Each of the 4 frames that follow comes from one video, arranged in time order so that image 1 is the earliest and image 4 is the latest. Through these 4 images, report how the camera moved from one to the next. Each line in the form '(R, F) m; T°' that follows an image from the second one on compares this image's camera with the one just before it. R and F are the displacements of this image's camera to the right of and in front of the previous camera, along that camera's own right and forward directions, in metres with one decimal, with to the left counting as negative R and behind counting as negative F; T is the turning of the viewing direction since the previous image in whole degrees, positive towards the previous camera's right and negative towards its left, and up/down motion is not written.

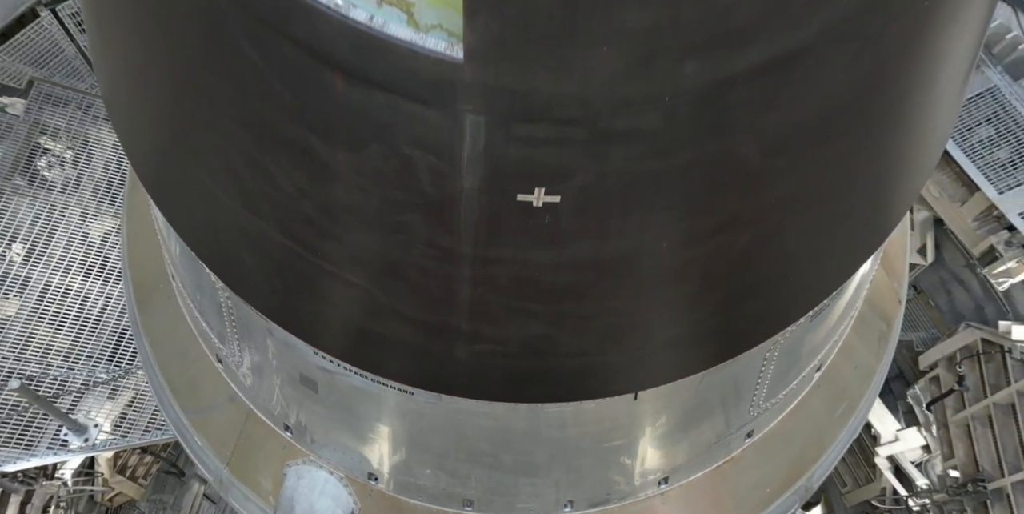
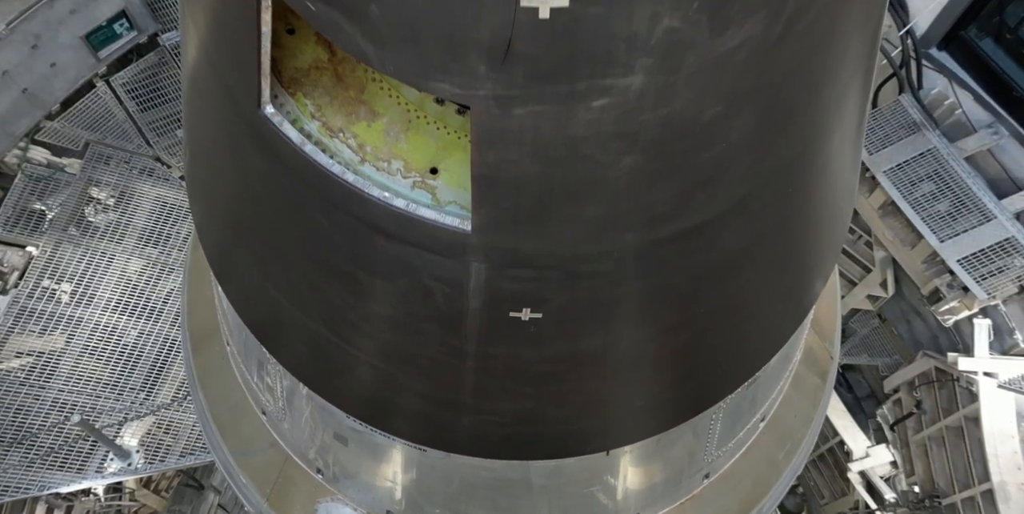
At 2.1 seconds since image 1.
(0.0, -0.8) m; 0°
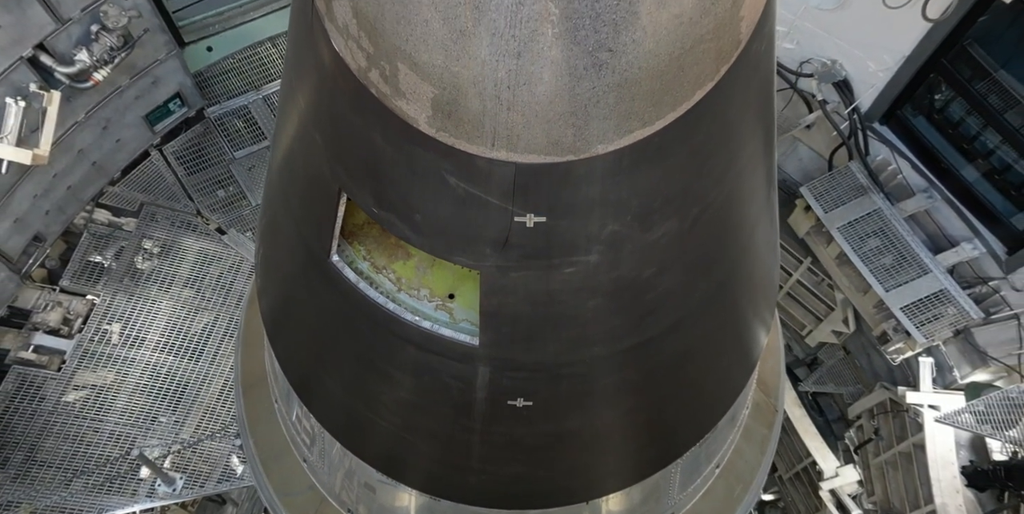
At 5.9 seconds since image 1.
(0.0, -1.0) m; 0°
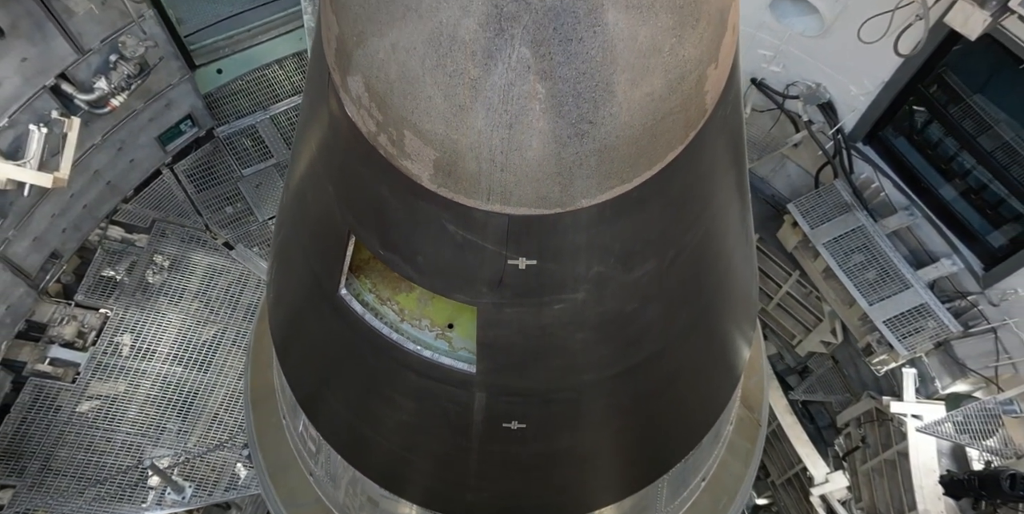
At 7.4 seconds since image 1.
(0.0, -0.3) m; 0°
